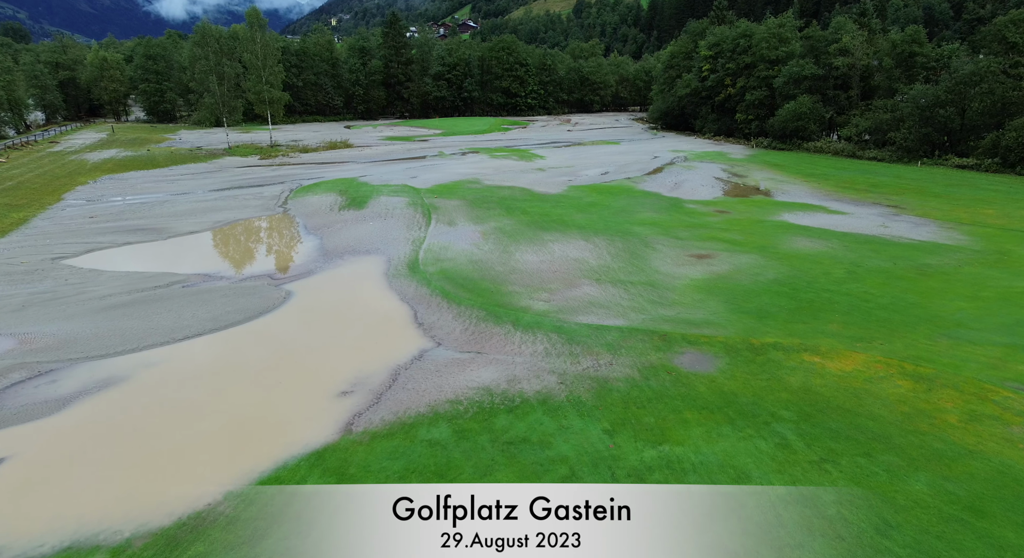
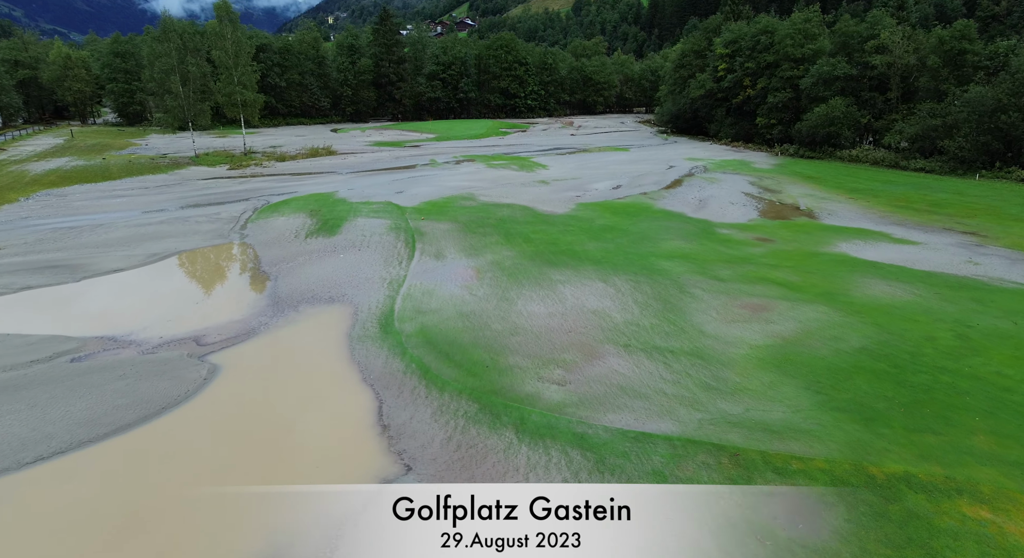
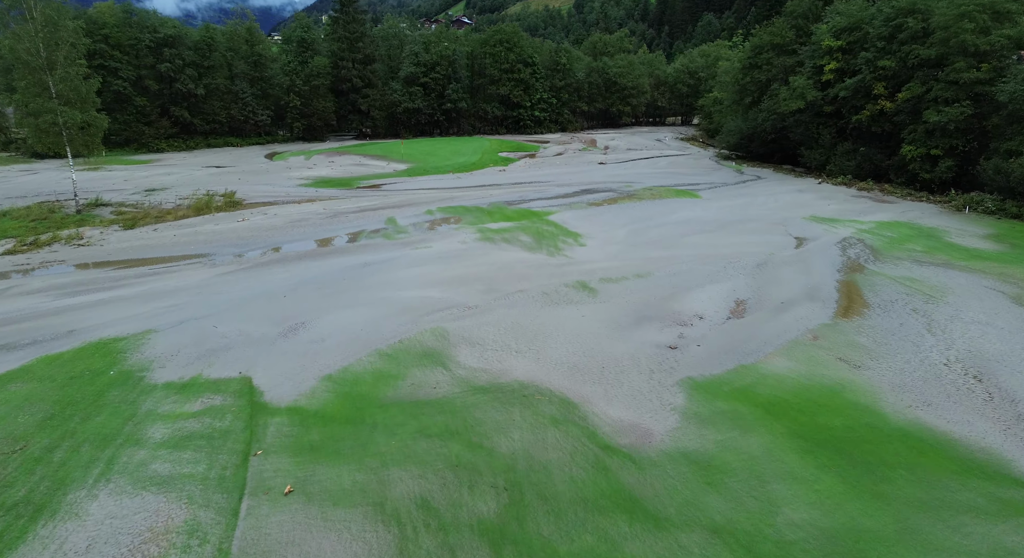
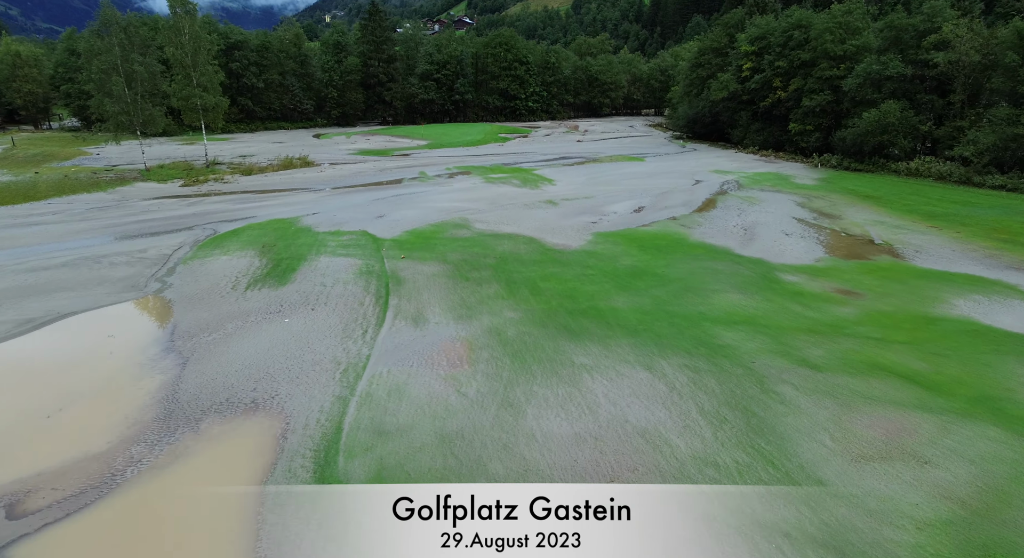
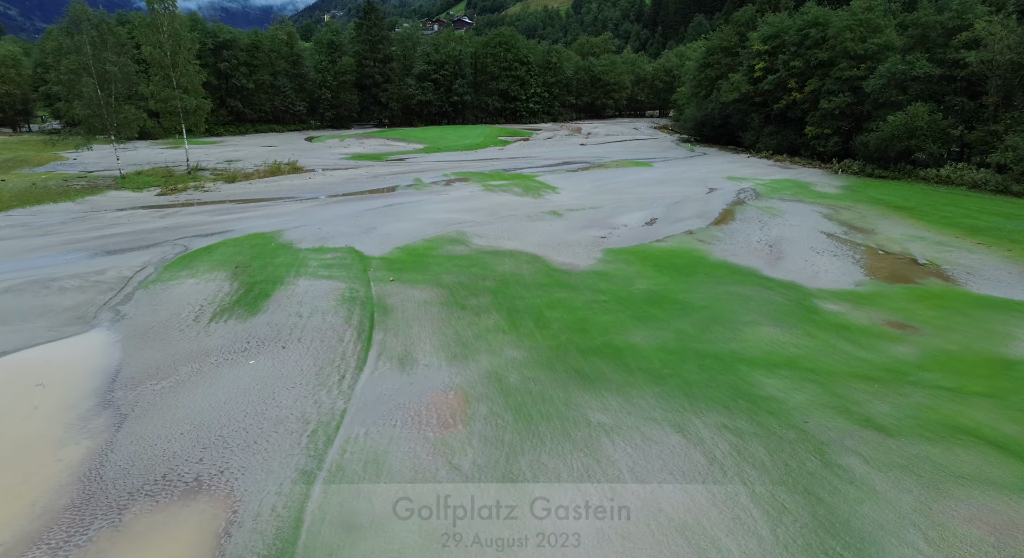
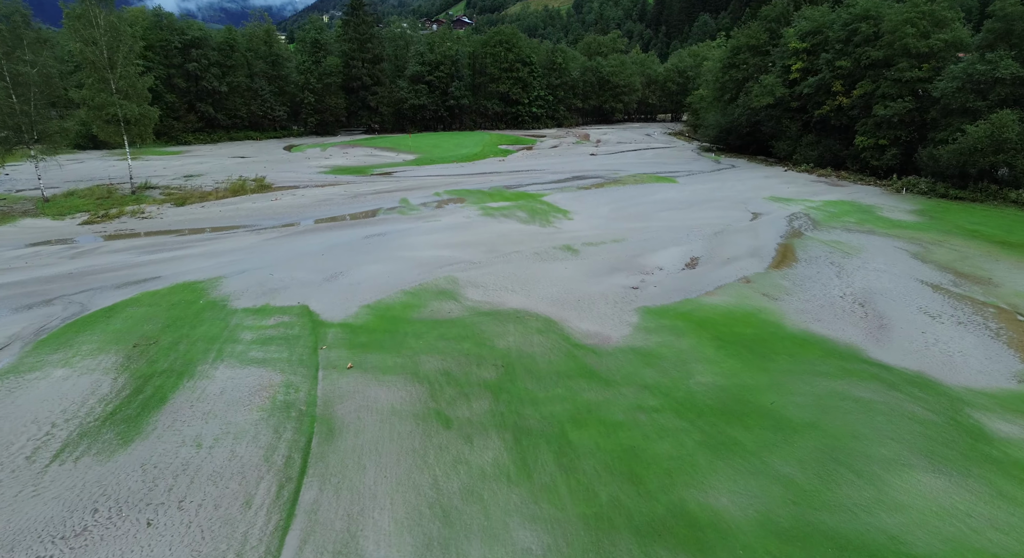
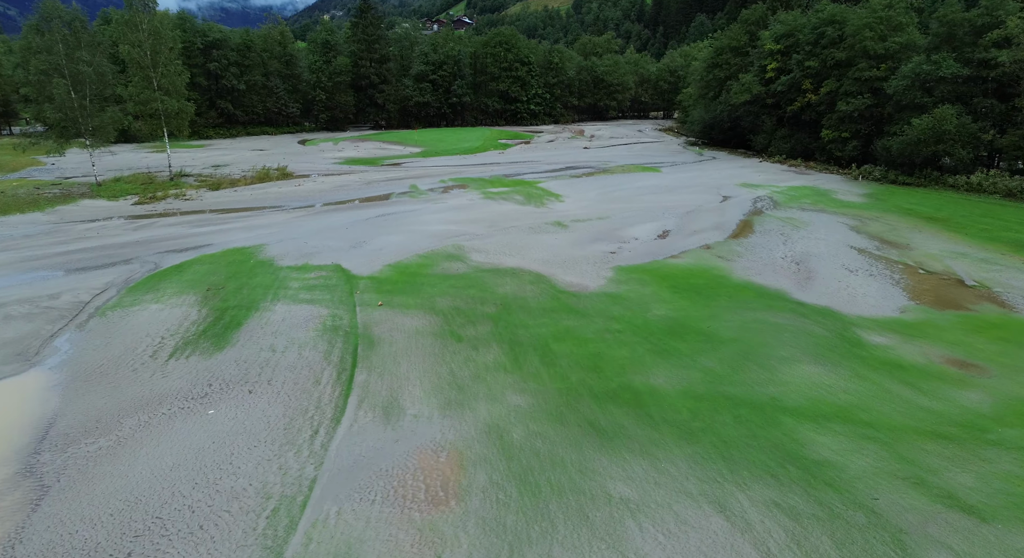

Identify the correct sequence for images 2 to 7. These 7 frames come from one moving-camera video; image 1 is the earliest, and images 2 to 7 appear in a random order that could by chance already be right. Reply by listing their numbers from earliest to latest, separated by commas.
2, 4, 5, 7, 6, 3
